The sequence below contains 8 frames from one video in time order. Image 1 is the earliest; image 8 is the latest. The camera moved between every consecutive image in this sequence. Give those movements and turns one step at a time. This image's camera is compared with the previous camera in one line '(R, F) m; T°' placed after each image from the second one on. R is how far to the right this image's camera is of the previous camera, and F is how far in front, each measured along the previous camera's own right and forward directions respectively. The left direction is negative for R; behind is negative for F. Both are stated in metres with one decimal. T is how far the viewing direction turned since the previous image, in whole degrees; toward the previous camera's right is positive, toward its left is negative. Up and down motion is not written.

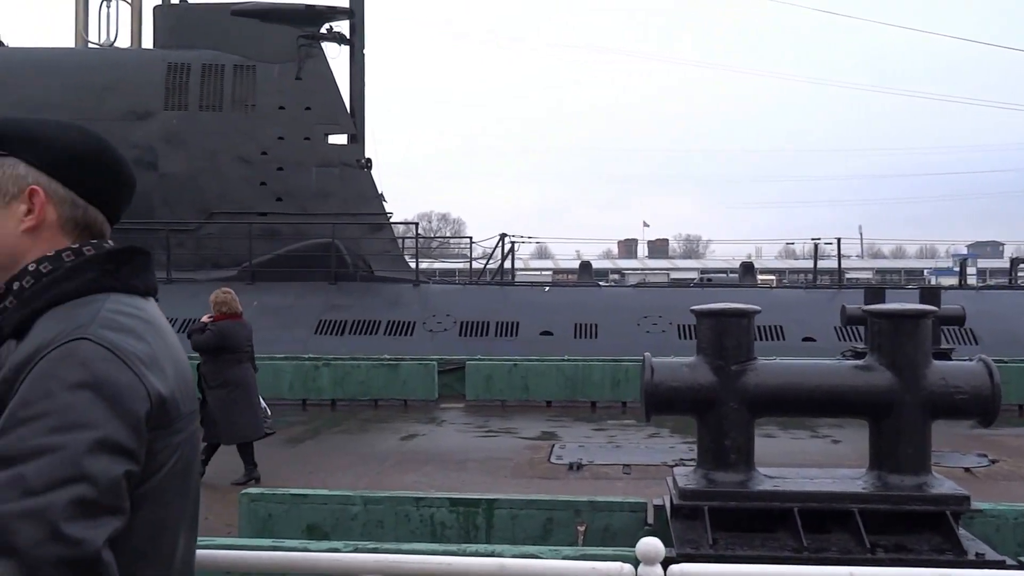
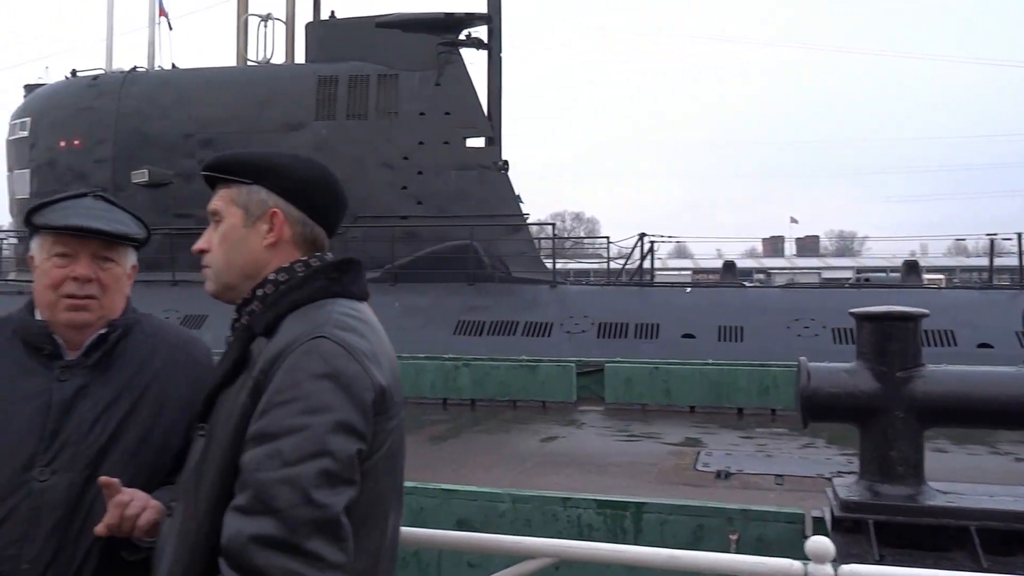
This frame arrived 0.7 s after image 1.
(0.0, 0.0) m; -9°
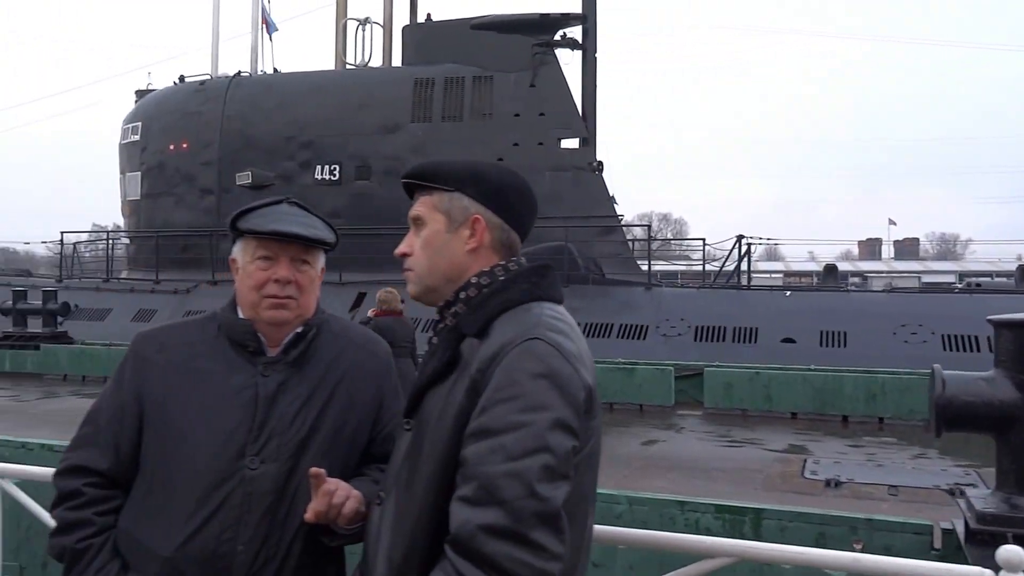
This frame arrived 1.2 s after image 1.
(-0.1, 0.0) m; -6°
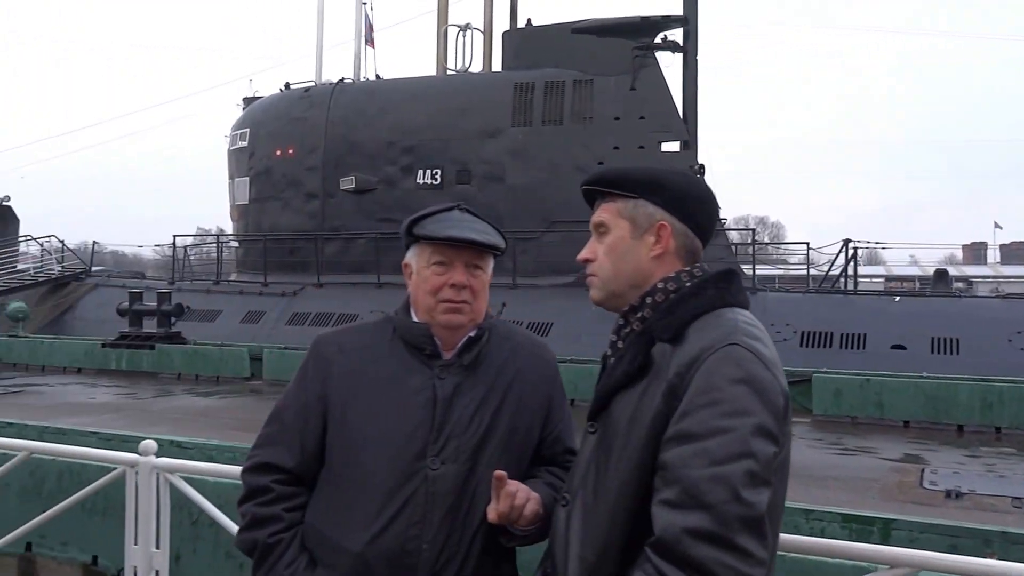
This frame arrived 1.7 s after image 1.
(-0.1, 0.0) m; -6°
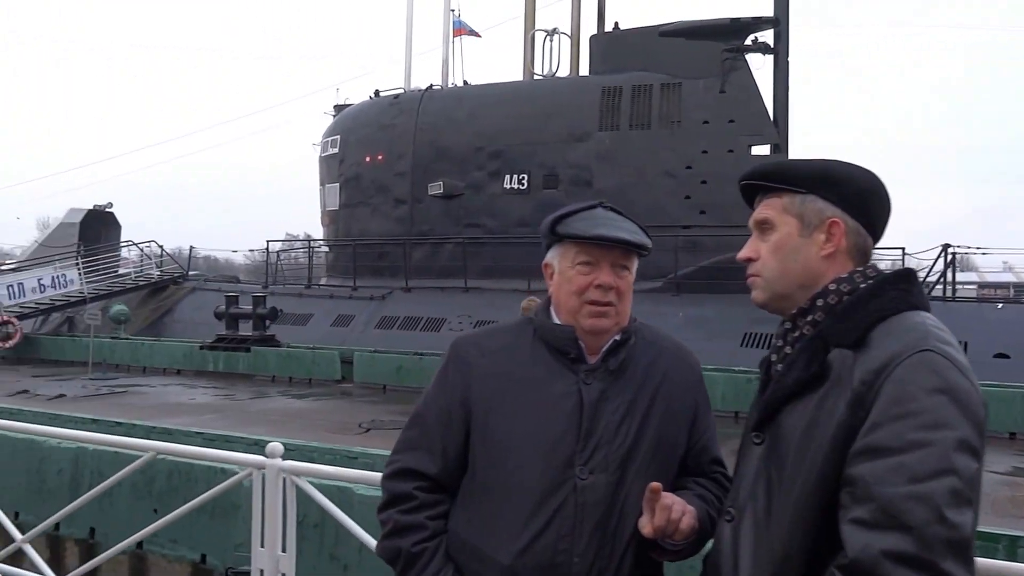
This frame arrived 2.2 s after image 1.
(-0.1, 0.0) m; -6°
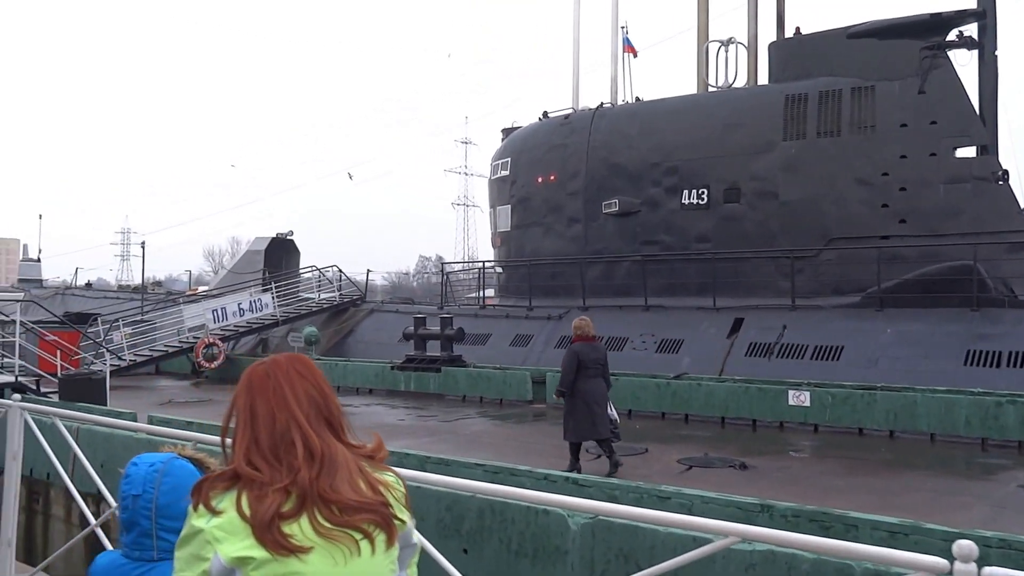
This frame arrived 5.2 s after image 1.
(-1.1, +0.5) m; -8°
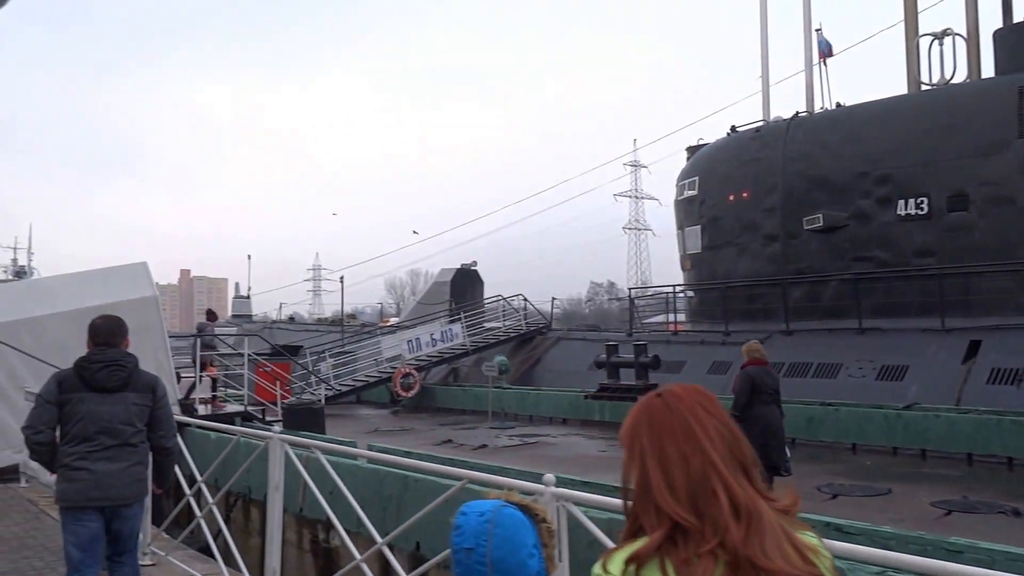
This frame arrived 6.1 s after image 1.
(-0.4, +0.3) m; -11°
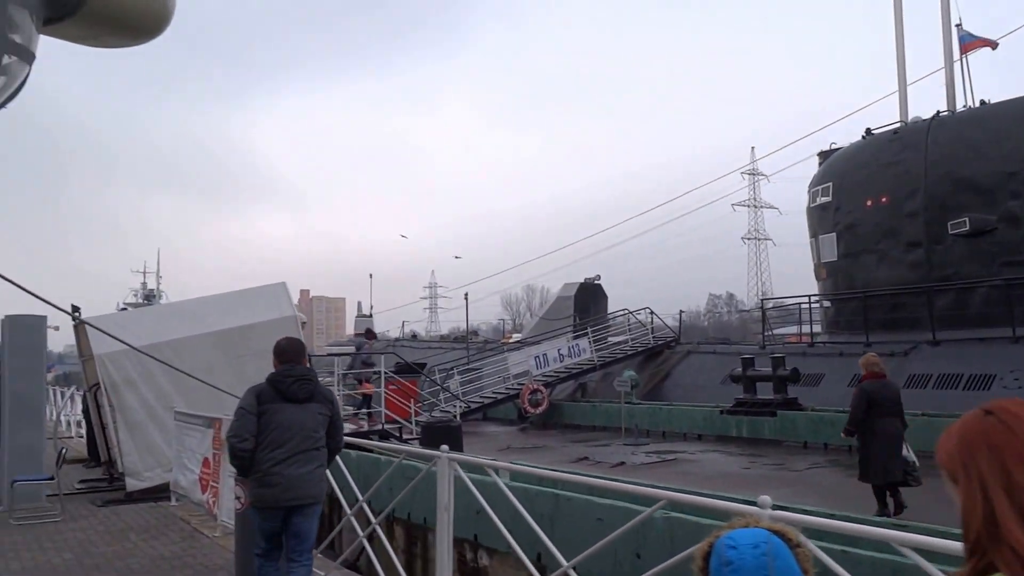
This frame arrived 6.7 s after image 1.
(-0.3, 0.0) m; -7°
